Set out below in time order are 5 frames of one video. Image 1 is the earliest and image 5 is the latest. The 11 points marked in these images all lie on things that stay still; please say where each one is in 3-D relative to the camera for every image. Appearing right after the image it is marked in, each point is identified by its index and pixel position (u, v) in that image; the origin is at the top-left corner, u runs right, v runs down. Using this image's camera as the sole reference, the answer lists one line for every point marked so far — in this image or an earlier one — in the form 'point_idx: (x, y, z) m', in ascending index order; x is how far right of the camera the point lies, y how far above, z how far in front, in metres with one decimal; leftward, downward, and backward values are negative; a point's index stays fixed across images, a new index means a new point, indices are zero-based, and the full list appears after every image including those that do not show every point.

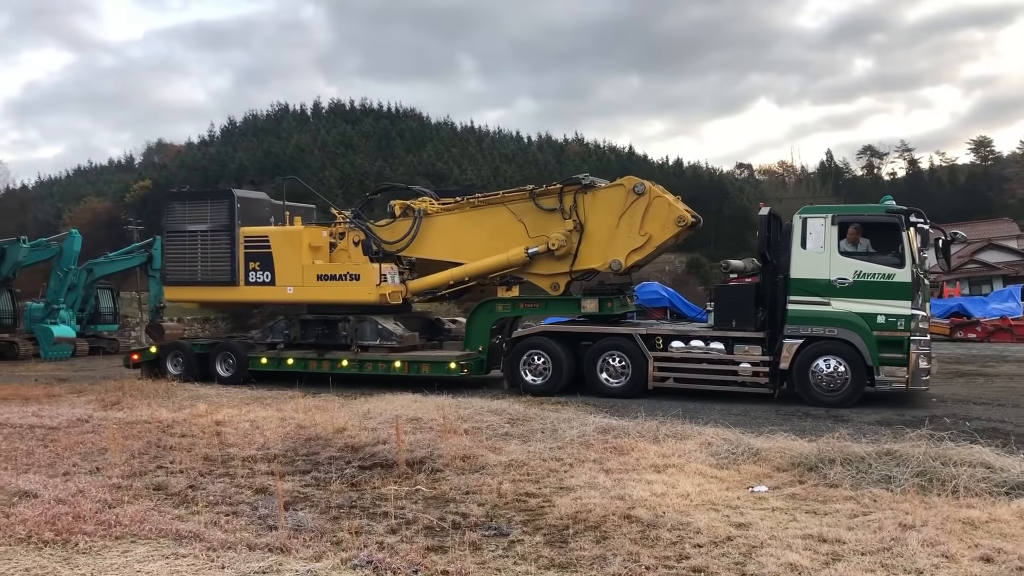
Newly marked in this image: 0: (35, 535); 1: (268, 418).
0: (-2.3, -1.2, +4.6) m
1: (-2.4, -1.3, +9.3) m
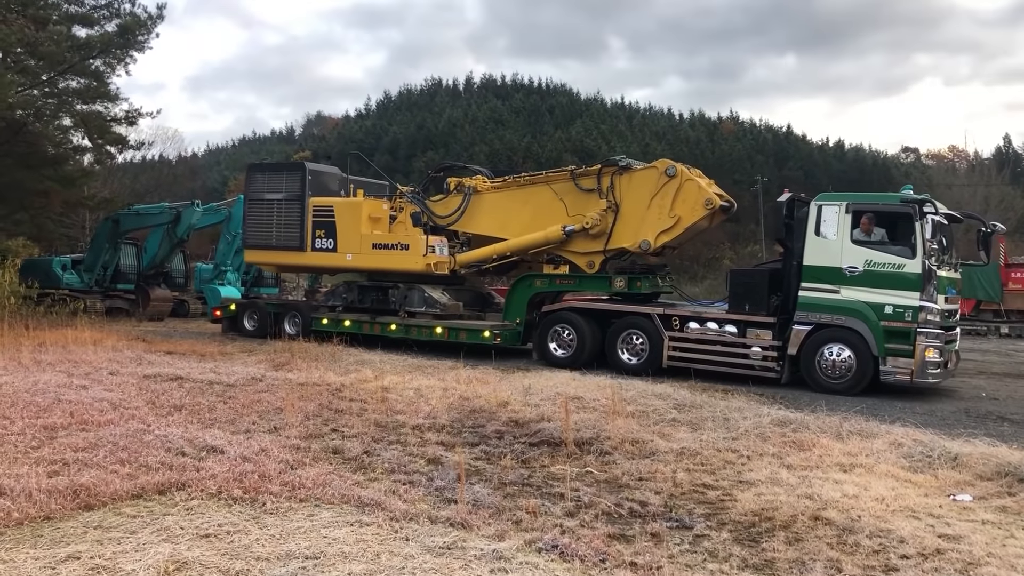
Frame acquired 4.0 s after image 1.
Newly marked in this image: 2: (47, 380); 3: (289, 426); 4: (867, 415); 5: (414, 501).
0: (-1.4, -1.0, +4.6) m
1: (-0.8, -1.0, +9.3) m
2: (-3.7, -0.7, +7.5) m
3: (-1.6, -1.0, +6.5) m
4: (+3.2, -1.2, +8.6) m
5: (-0.5, -1.1, +4.8) m
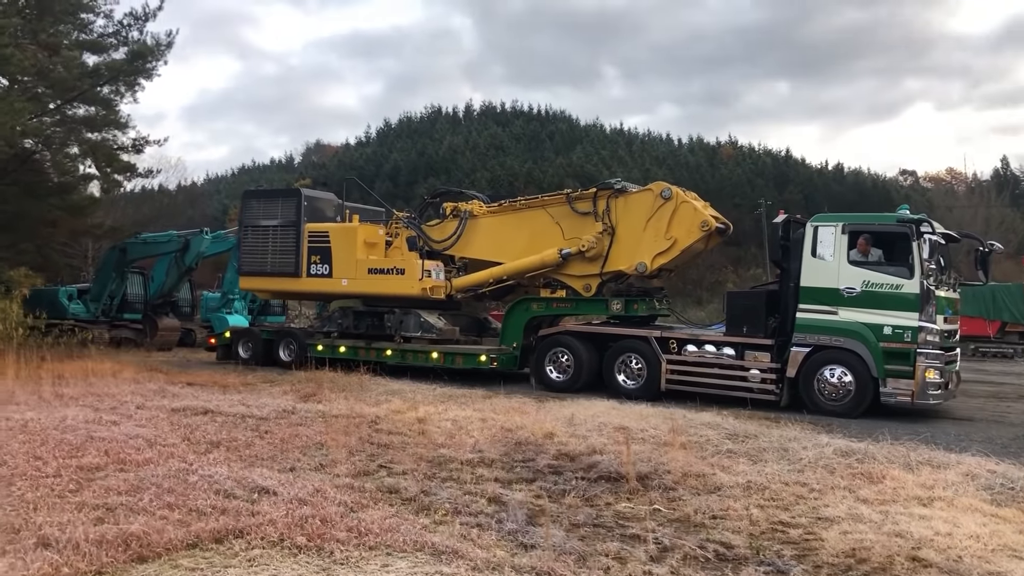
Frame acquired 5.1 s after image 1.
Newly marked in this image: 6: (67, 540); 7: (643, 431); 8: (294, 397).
0: (-1.0, -1.1, +4.2) m
1: (-0.4, -1.2, +8.9) m
2: (-3.3, -1.0, +7.1) m
3: (-1.2, -1.2, +6.1) m
4: (+3.6, -1.4, +8.2) m
5: (-0.1, -1.2, +4.4) m
6: (-1.9, -1.1, +4.0) m
7: (+1.2, -1.3, +8.4) m
8: (-2.3, -1.1, +9.8) m
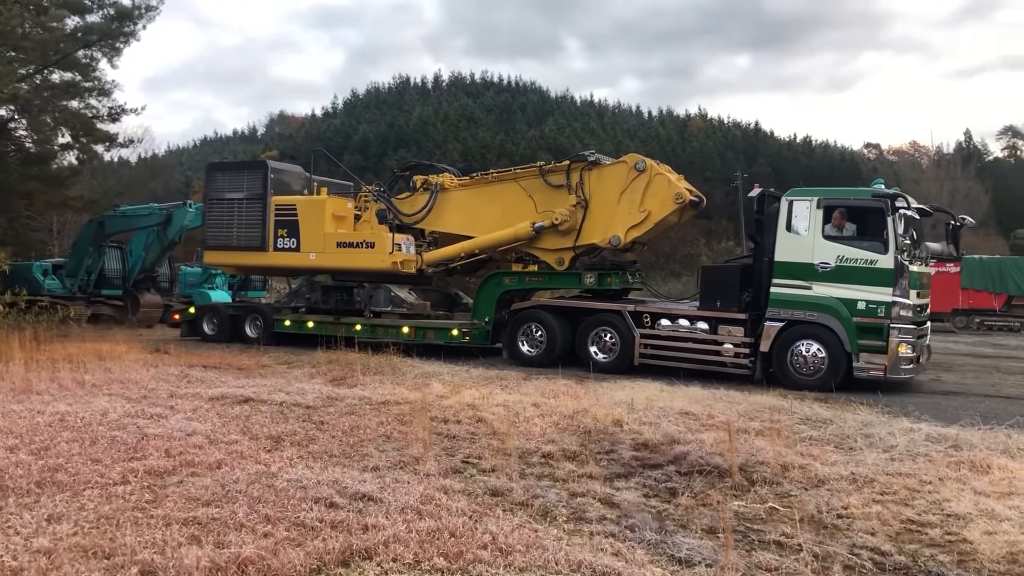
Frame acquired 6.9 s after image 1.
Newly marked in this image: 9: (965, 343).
0: (-0.4, -1.1, +3.7) m
1: (+0.1, -1.0, +8.4) m
2: (-2.8, -0.8, +6.4) m
3: (-0.6, -1.0, +5.6) m
4: (+4.2, -1.2, +7.8) m
5: (+0.6, -1.2, +3.9) m
6: (-1.3, -1.0, +3.4) m
7: (+1.7, -1.1, +7.9) m
8: (-1.8, -0.9, +9.2) m
9: (+8.5, -1.0, +17.4) m
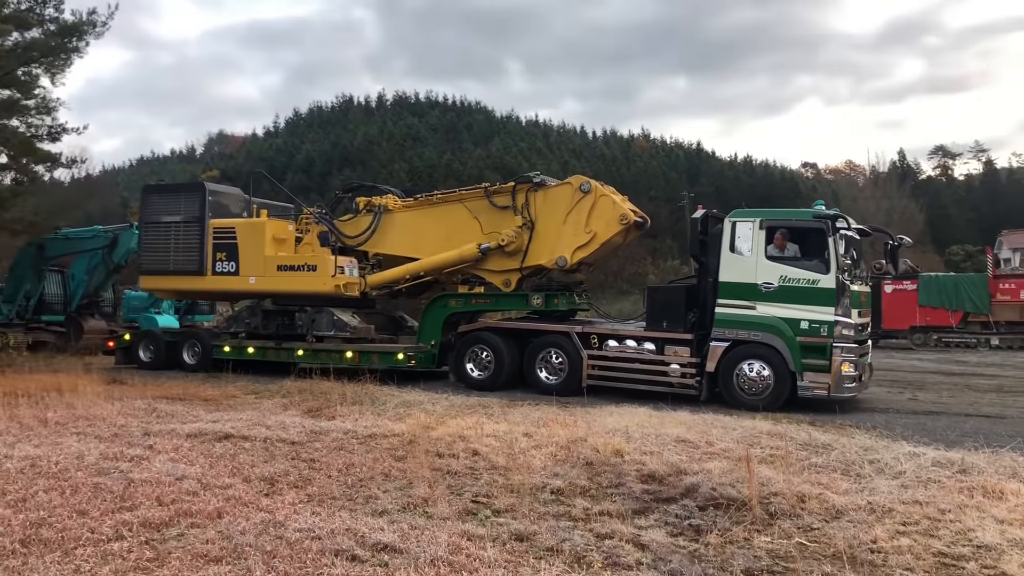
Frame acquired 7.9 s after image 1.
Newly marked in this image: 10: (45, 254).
0: (-0.1, -1.2, +3.3) m
1: (0.0, -1.3, +8.1) m
2: (-2.7, -1.0, +6.0) m
3: (-0.5, -1.2, +5.2) m
4: (+4.1, -1.3, +7.7) m
5: (+0.7, -1.3, +3.6) m
6: (-1.0, -1.2, +3.1) m
7: (+1.6, -1.3, +7.7) m
8: (-2.0, -1.2, +8.7) m
9: (+7.8, -1.4, +17.6) m
10: (-9.9, +0.7, +20.0) m
